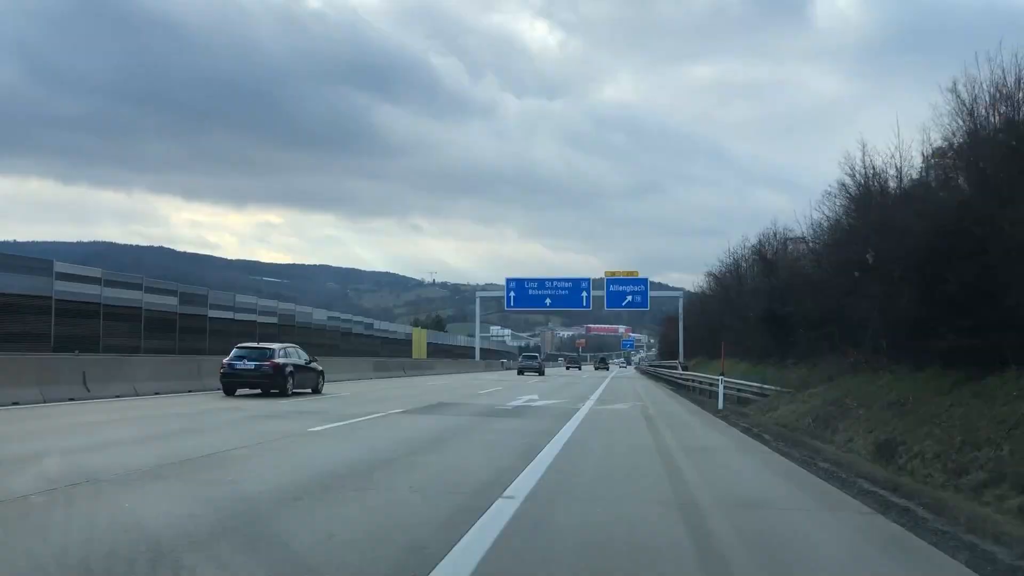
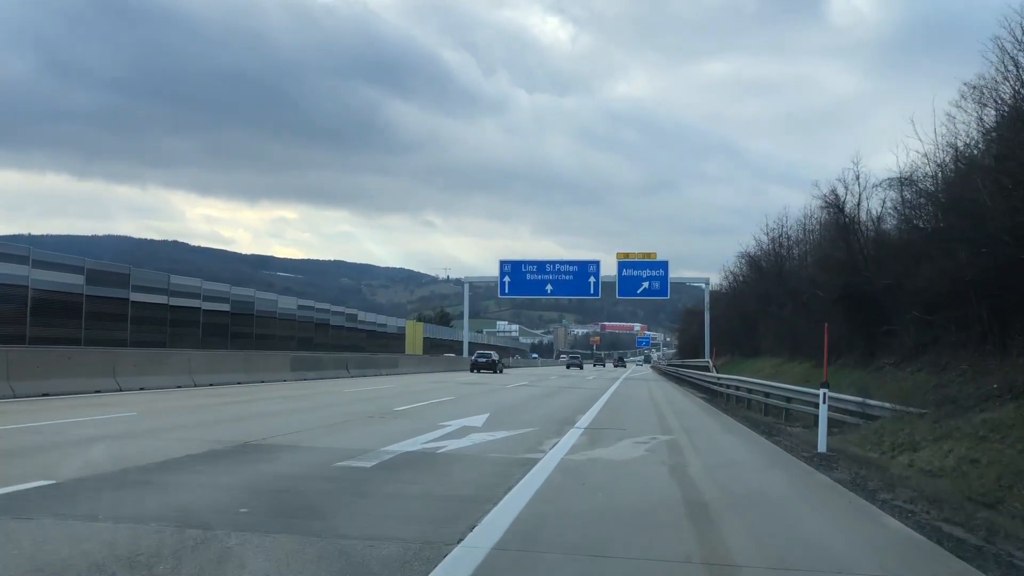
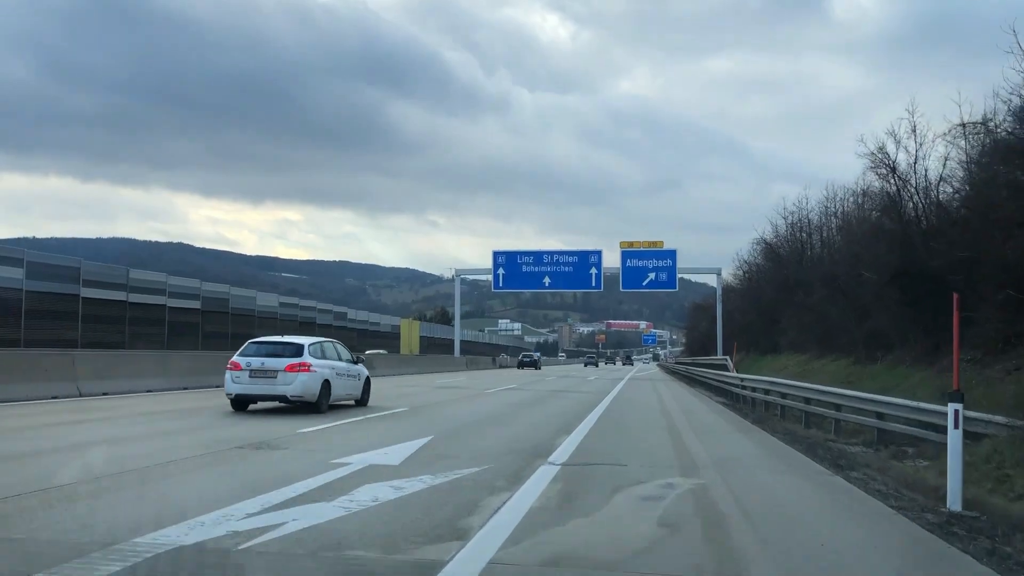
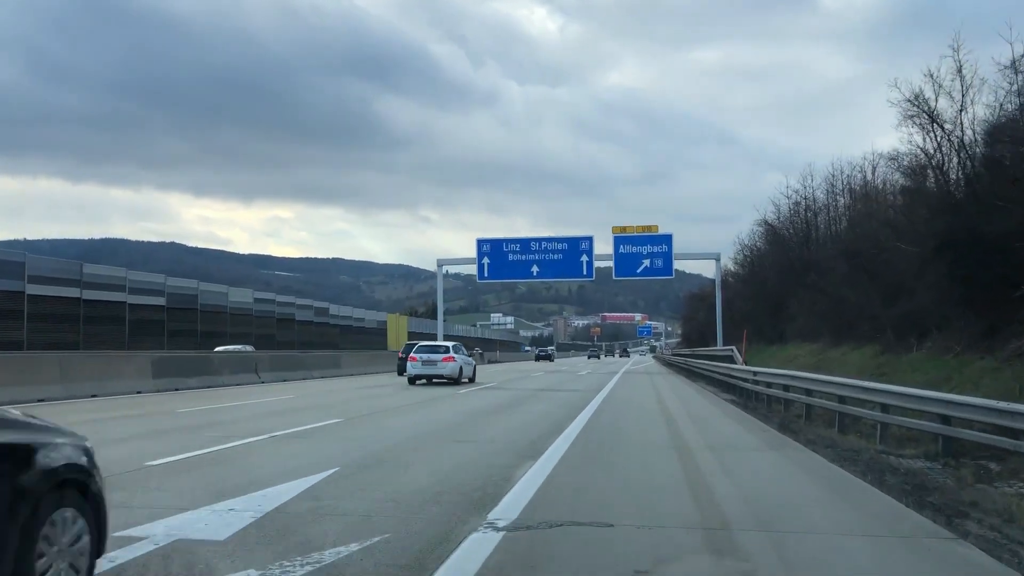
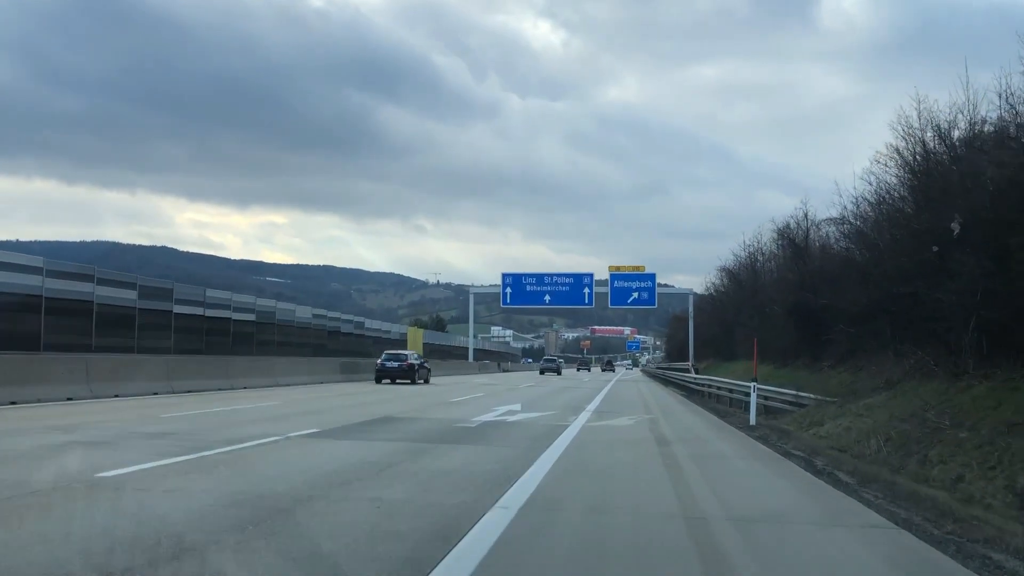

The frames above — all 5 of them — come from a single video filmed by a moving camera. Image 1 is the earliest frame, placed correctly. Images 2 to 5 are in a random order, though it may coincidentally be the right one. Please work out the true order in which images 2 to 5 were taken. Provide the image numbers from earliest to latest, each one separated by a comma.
5, 2, 3, 4
